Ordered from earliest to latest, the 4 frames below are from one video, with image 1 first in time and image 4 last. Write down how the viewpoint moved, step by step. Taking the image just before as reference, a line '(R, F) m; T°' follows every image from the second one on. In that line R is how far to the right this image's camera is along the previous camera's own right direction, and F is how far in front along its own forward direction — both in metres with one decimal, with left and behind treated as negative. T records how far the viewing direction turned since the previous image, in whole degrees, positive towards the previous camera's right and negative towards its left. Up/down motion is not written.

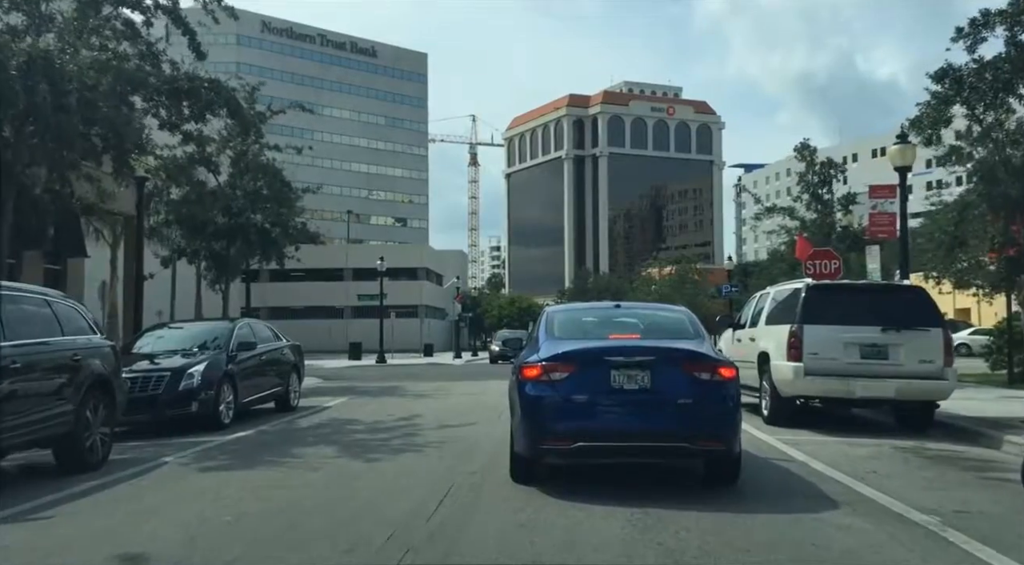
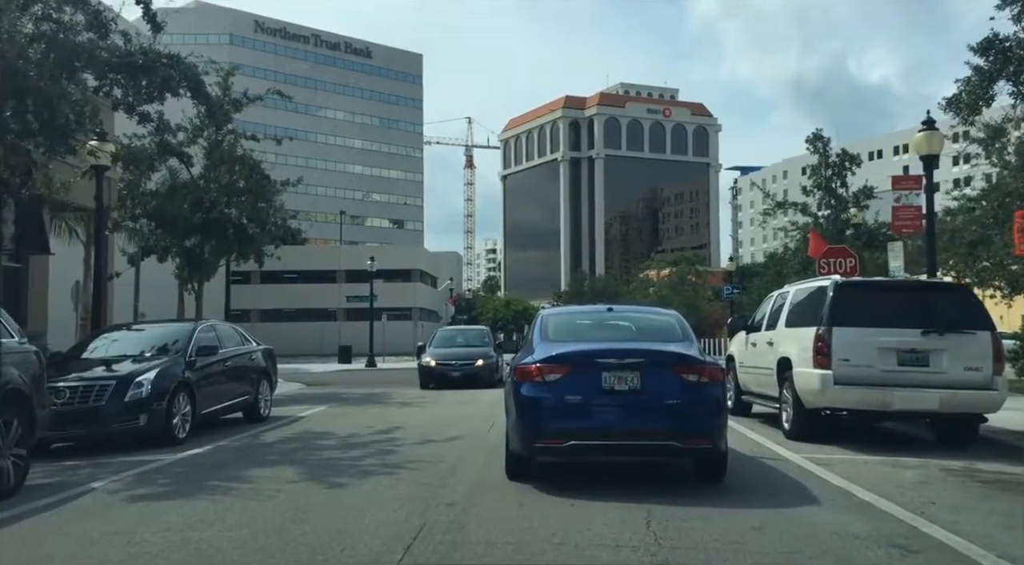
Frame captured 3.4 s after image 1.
(+0.1, +1.4) m; 0°
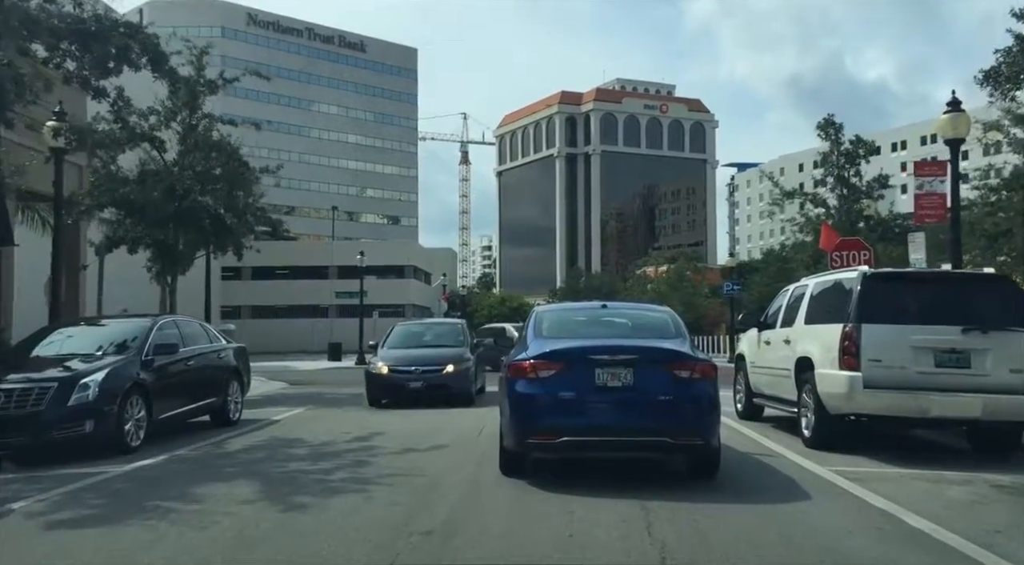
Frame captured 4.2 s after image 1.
(+0.1, +1.1) m; 0°
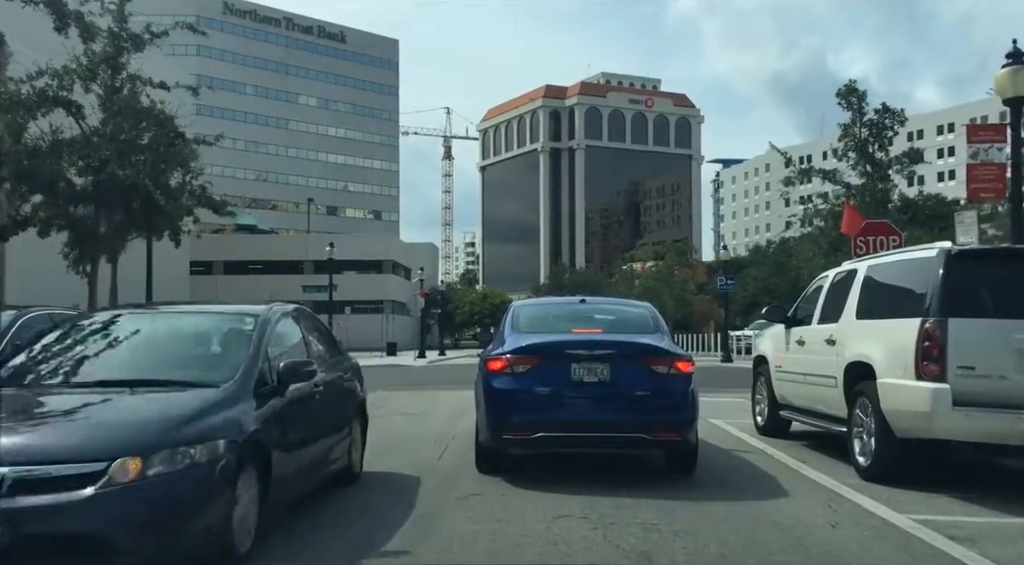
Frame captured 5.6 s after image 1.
(+0.2, +2.5) m; +1°
